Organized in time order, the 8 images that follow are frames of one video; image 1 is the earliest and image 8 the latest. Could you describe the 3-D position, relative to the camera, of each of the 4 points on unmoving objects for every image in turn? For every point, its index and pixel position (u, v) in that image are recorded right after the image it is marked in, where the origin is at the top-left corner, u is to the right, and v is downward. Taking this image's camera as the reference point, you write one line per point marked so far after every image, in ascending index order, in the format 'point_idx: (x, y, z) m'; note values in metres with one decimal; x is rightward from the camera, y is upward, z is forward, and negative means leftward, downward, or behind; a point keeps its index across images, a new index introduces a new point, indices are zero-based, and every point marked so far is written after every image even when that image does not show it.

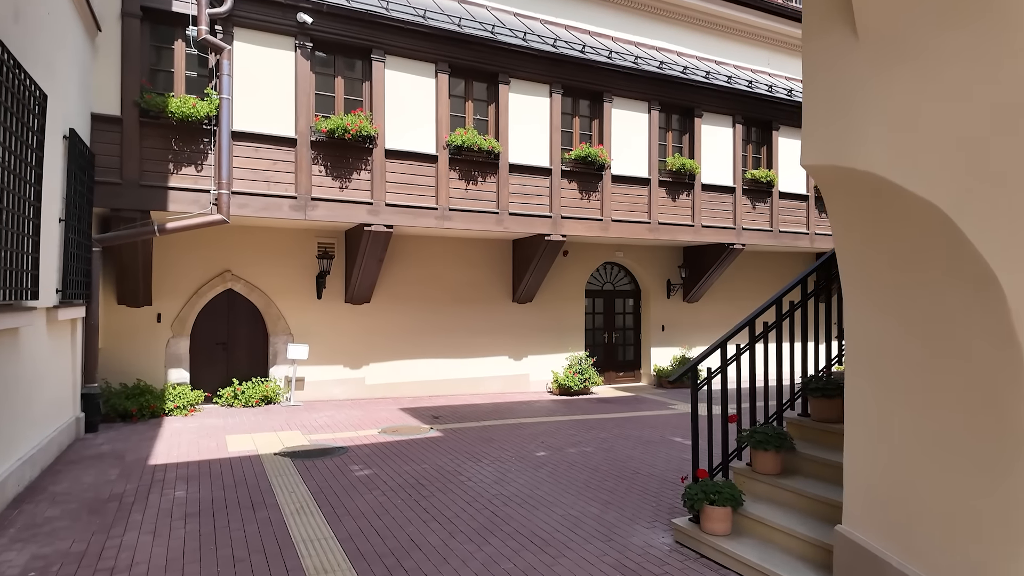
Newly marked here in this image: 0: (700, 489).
0: (+1.5, -1.6, +4.8) m
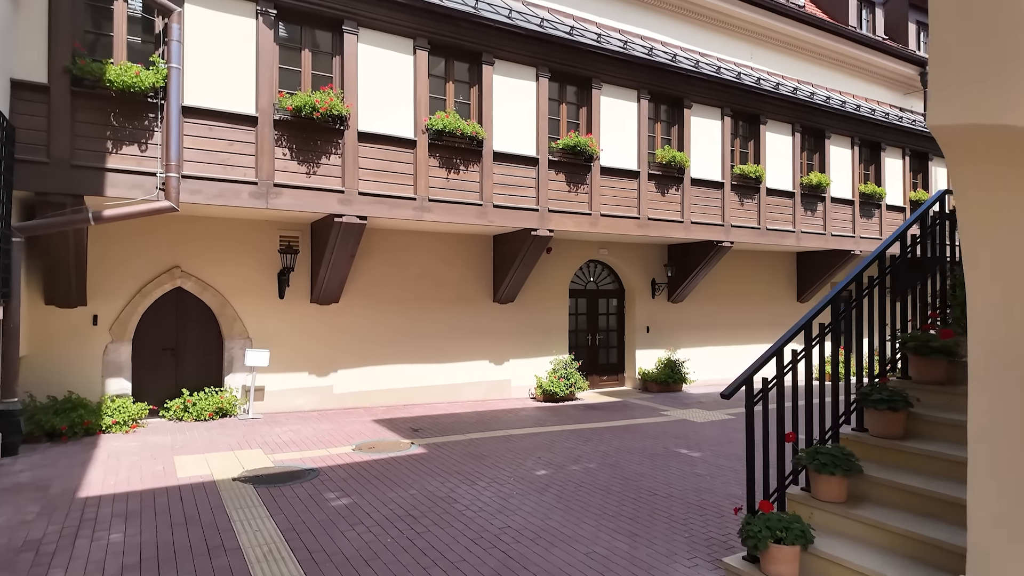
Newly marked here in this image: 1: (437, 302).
0: (+1.6, -1.5, +4.0) m
1: (-1.4, -0.3, +11.3) m
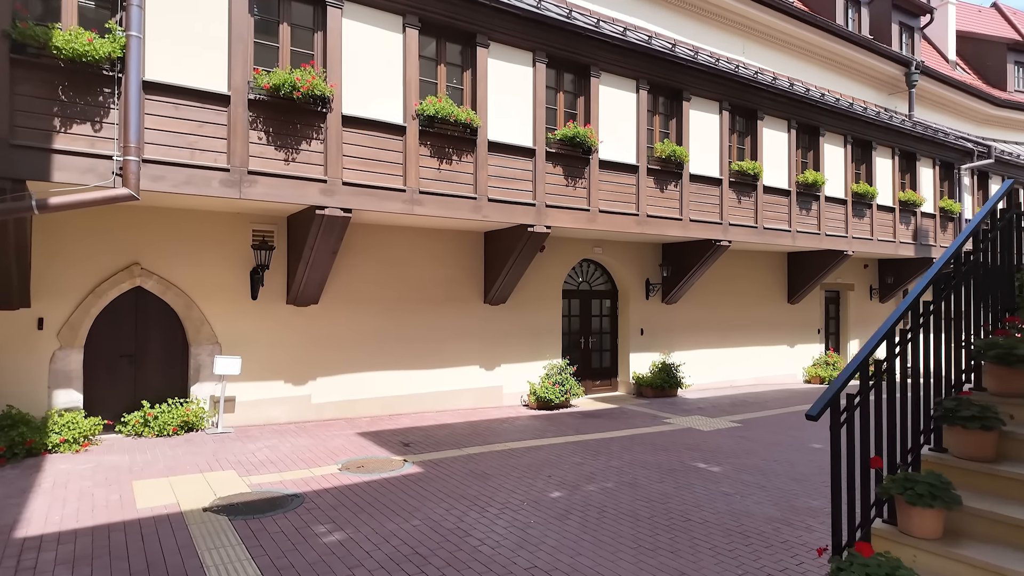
0: (+1.9, -1.5, +3.3) m
1: (-1.5, -0.3, +10.5) m
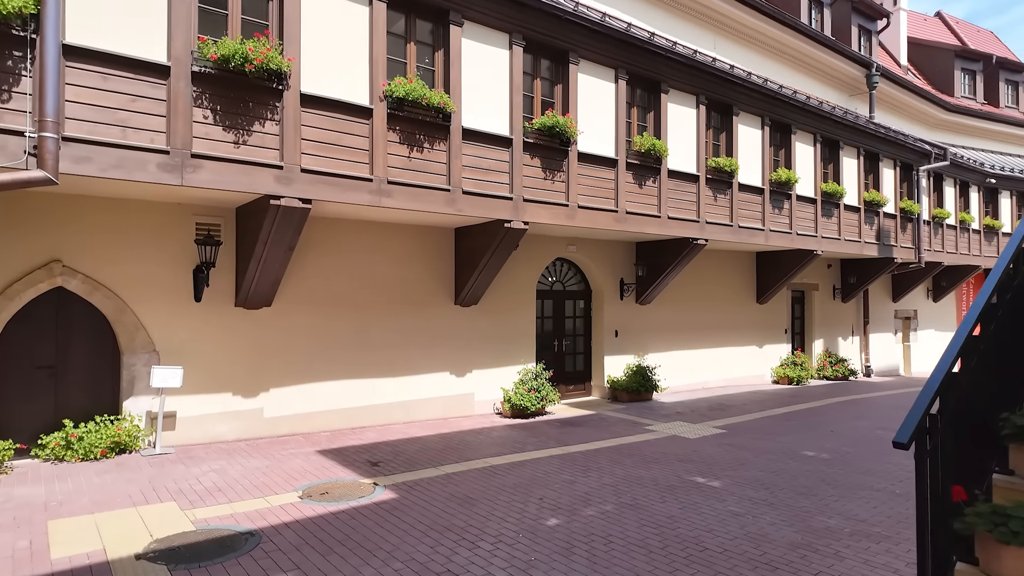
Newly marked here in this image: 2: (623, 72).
0: (+2.0, -1.5, +2.7) m
1: (-1.9, -0.3, +9.7) m
2: (+2.0, +3.8, +10.8) m
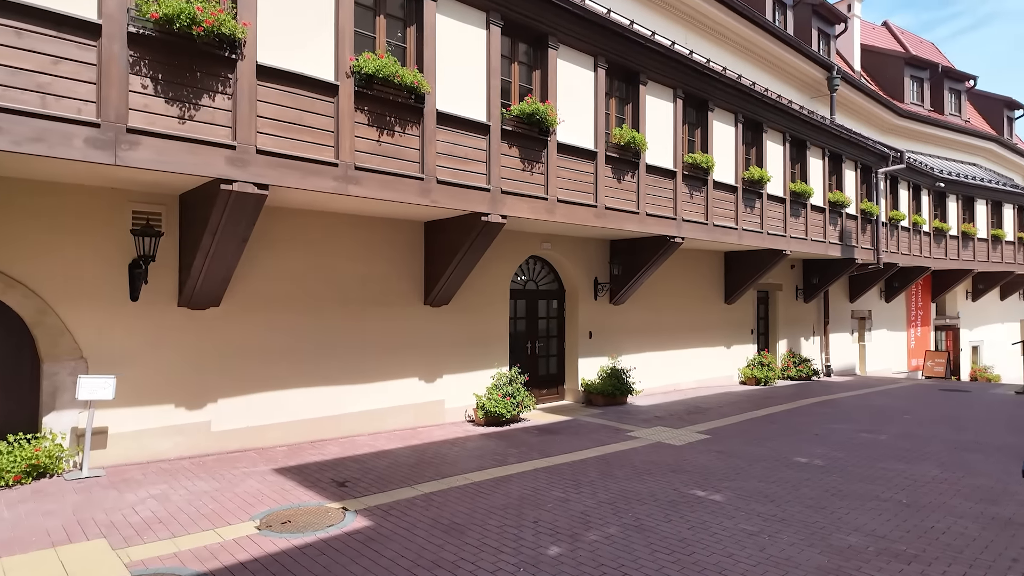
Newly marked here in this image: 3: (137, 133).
0: (+2.2, -1.5, +2.2) m
1: (-2.3, -0.2, +8.8) m
2: (+1.5, +3.8, +10.3) m
3: (-3.6, +1.5, +5.8) m
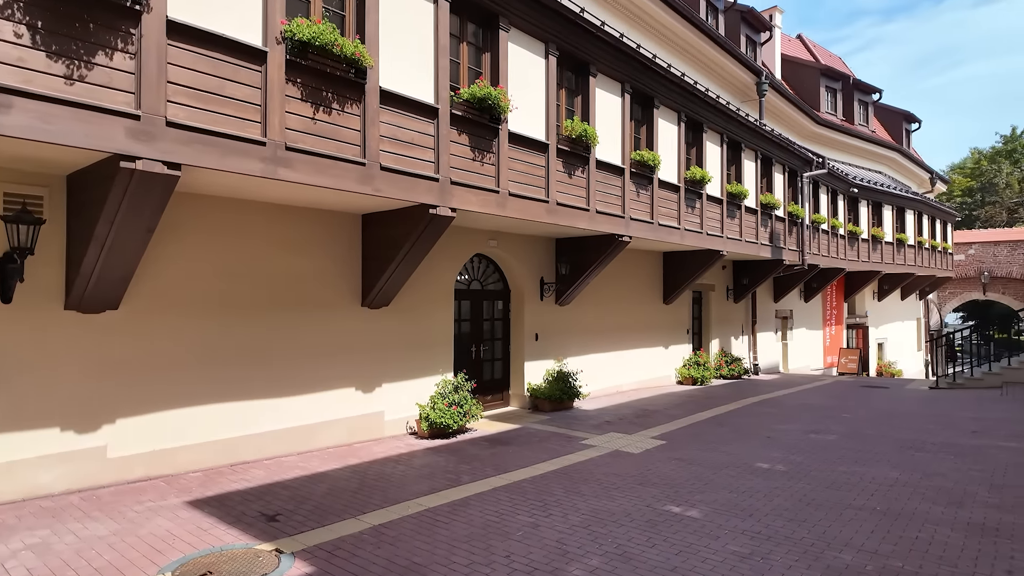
0: (+2.3, -1.5, +1.8) m
1: (-2.9, -0.2, +7.8) m
2: (+0.7, +3.8, +9.7) m
3: (-3.8, +1.5, +4.6) m
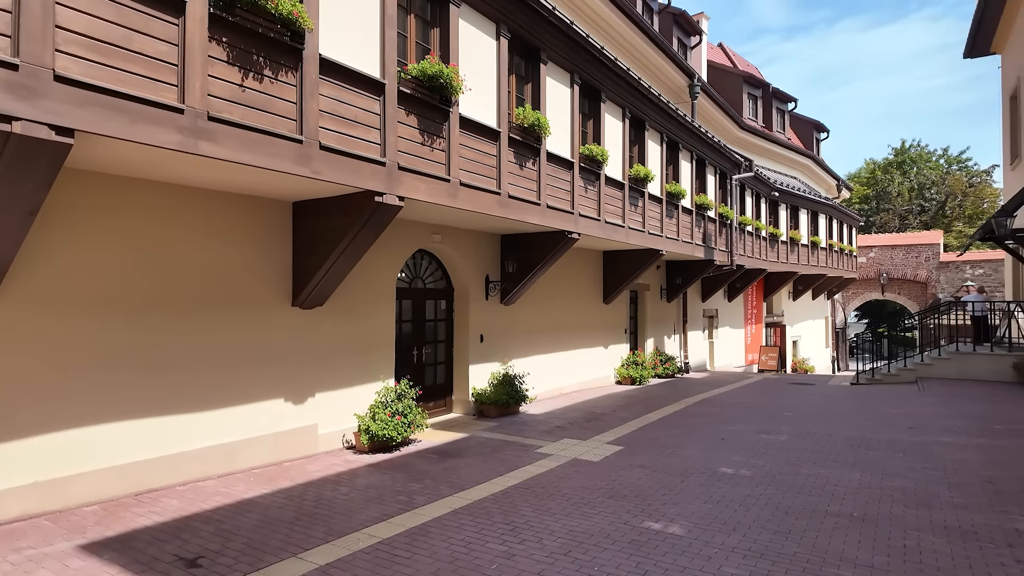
0: (+2.6, -1.5, +1.5) m
1: (-3.4, -0.2, +6.7) m
2: (-0.1, +3.9, +9.1) m
3: (-3.9, +1.5, +3.4) m
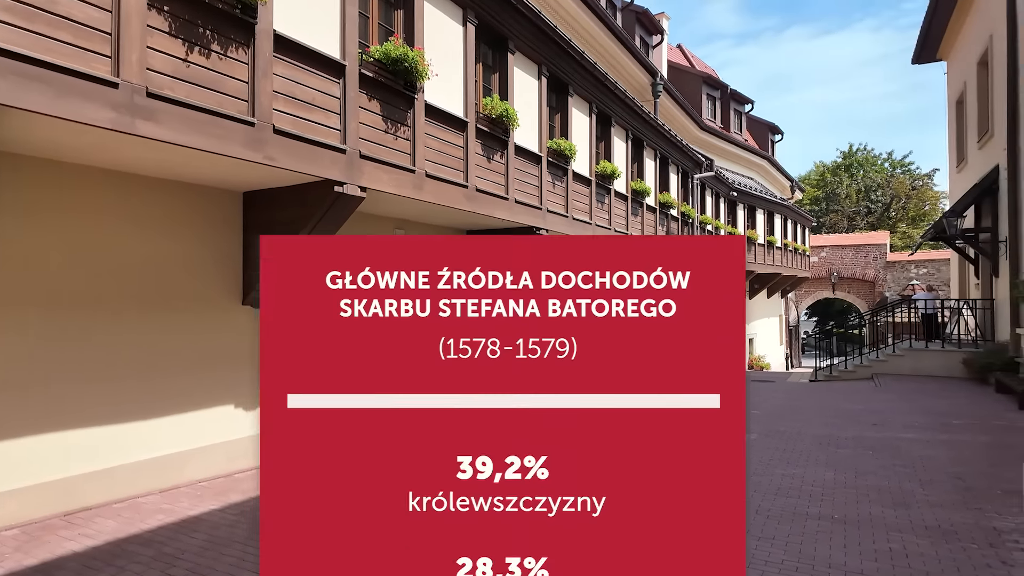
0: (+2.6, -1.5, +1.3) m
1: (-3.7, -0.2, +6.1) m
2: (-0.6, +3.9, +8.7) m
3: (-4.0, +1.5, +2.8) m
